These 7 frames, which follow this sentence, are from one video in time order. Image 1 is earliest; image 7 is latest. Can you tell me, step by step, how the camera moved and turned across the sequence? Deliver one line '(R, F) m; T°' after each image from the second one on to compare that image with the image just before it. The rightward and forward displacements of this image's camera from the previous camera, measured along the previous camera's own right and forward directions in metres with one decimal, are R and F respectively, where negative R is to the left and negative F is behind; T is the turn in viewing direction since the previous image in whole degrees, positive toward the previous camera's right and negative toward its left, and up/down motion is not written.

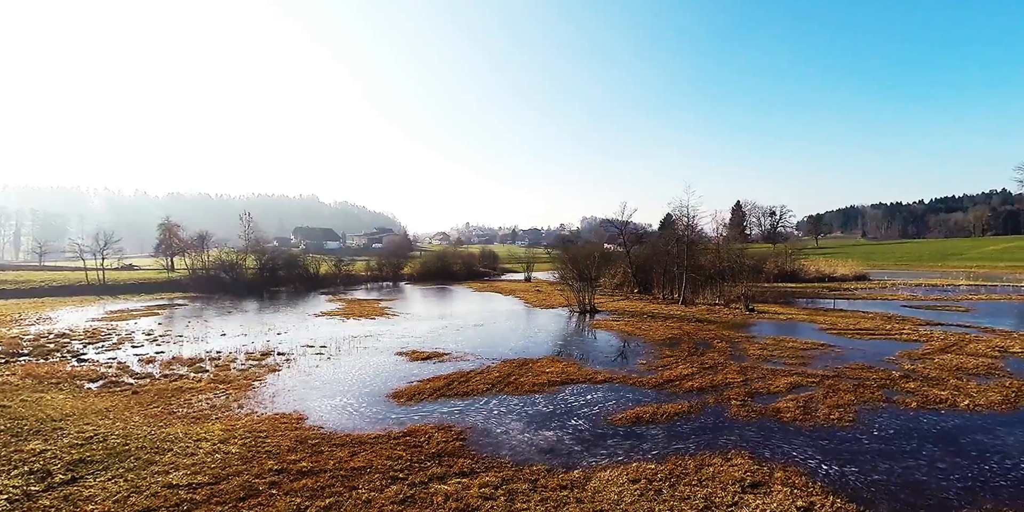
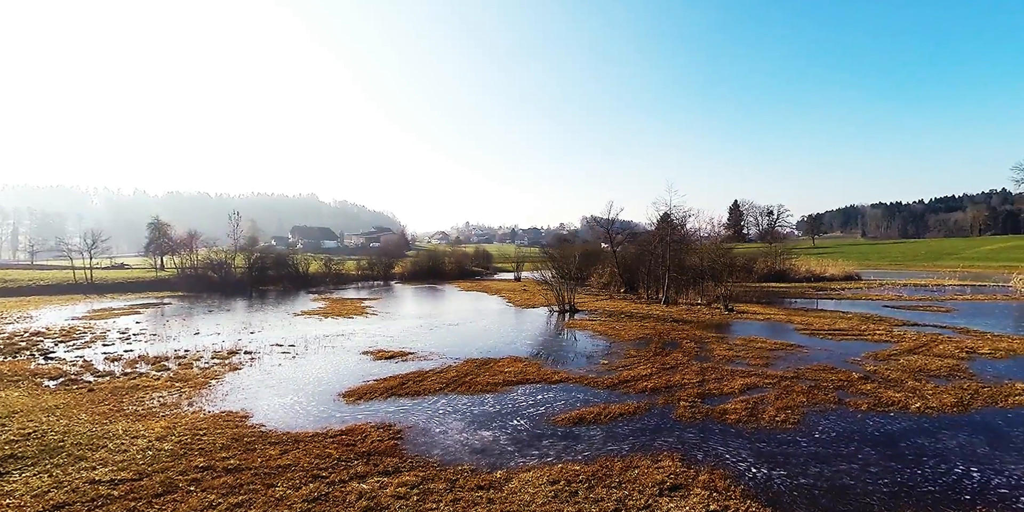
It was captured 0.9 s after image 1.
(+2.1, 0.0) m; -1°
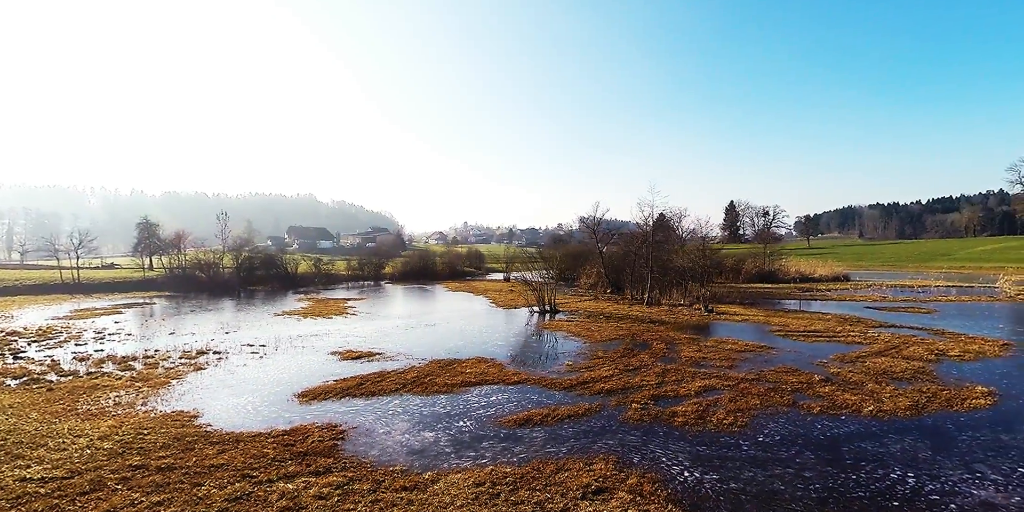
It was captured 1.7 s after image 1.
(+1.9, 0.0) m; -1°
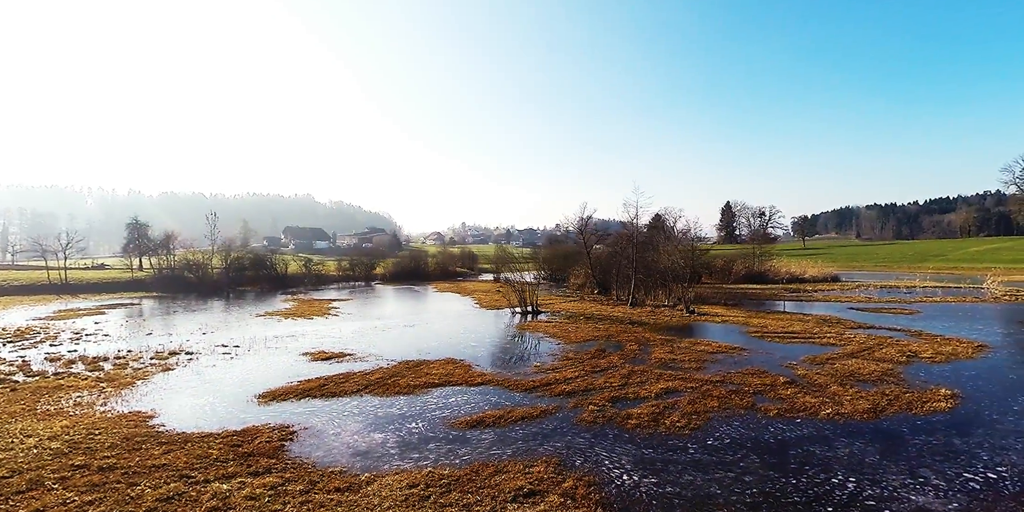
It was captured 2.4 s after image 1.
(+1.7, 0.0) m; -1°
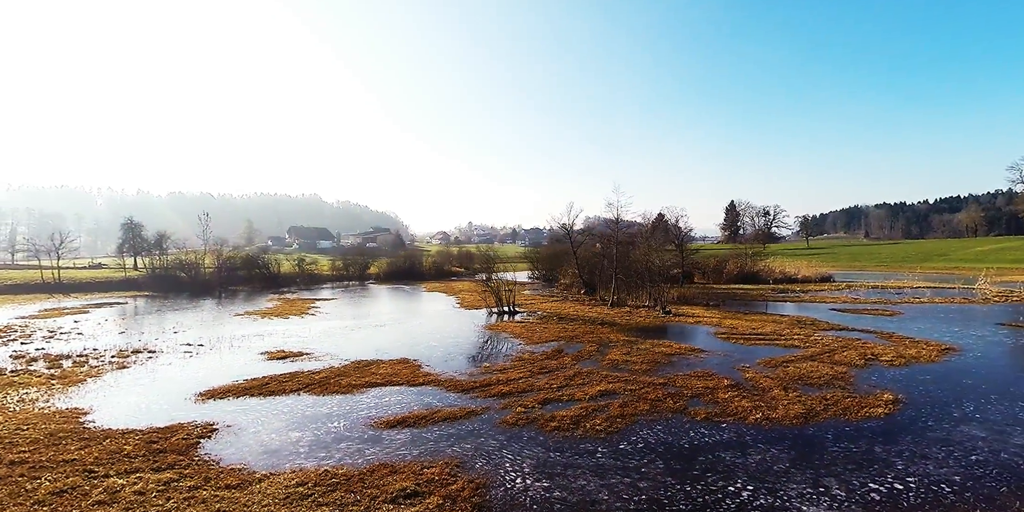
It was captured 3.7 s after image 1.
(+3.1, +0.1) m; -2°
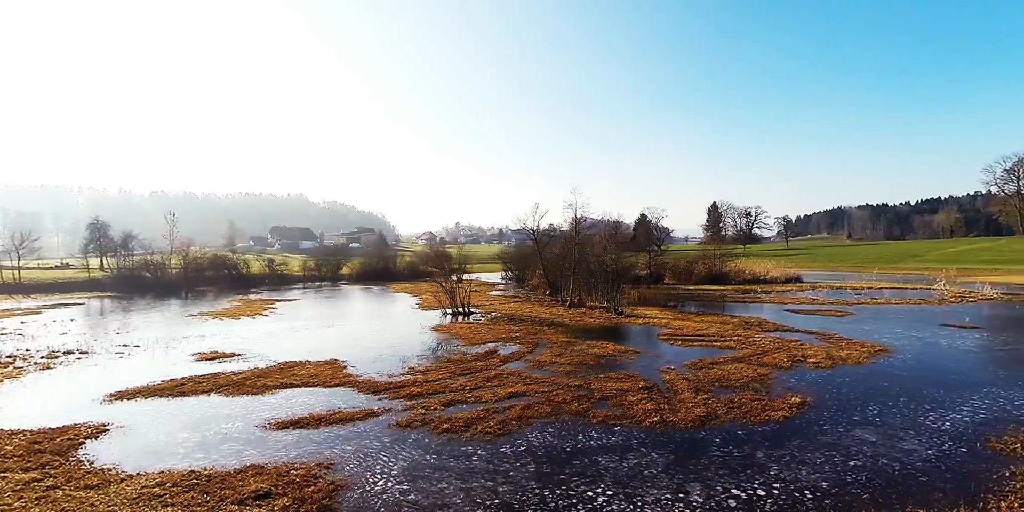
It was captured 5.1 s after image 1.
(+3.4, +0.1) m; 0°
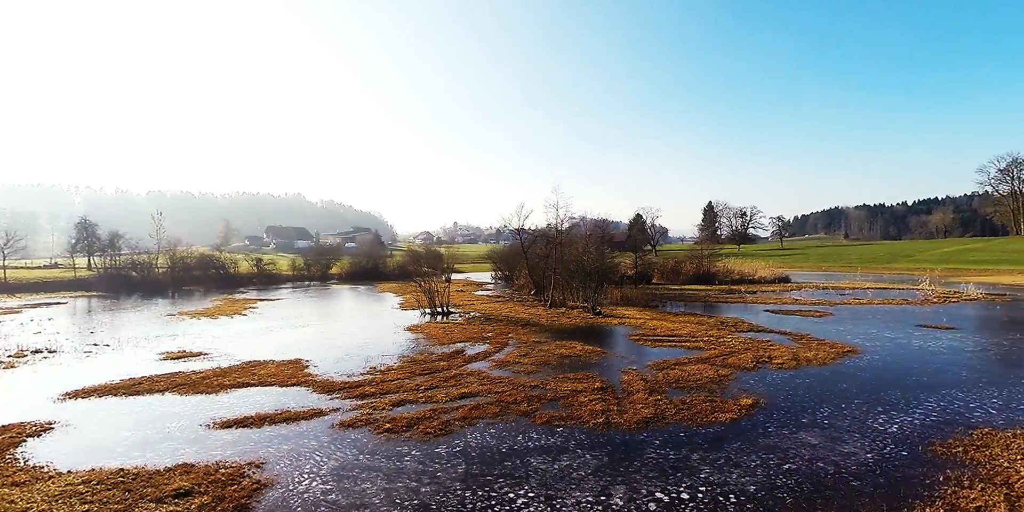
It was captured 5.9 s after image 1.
(+2.0, +0.1) m; -1°
